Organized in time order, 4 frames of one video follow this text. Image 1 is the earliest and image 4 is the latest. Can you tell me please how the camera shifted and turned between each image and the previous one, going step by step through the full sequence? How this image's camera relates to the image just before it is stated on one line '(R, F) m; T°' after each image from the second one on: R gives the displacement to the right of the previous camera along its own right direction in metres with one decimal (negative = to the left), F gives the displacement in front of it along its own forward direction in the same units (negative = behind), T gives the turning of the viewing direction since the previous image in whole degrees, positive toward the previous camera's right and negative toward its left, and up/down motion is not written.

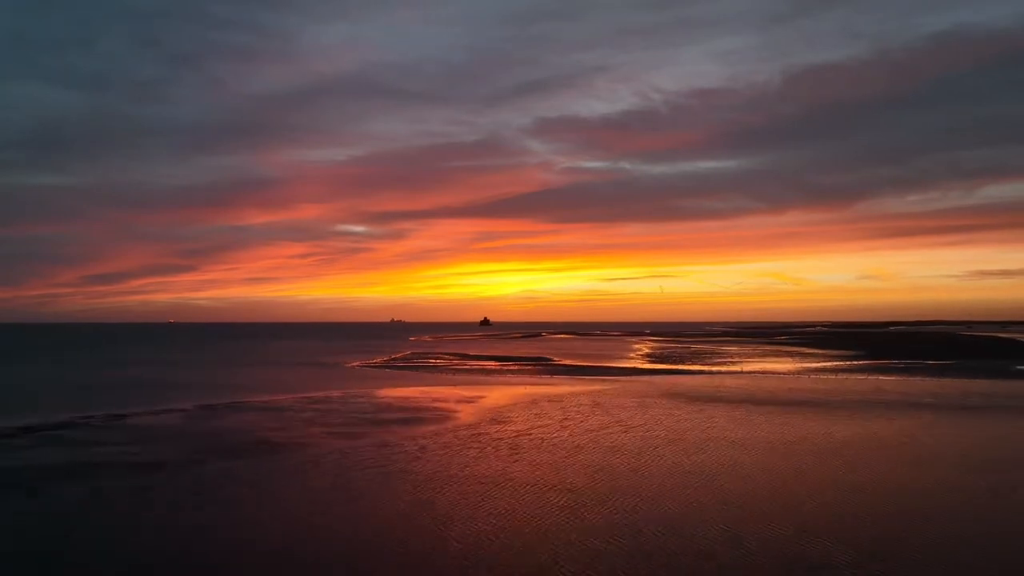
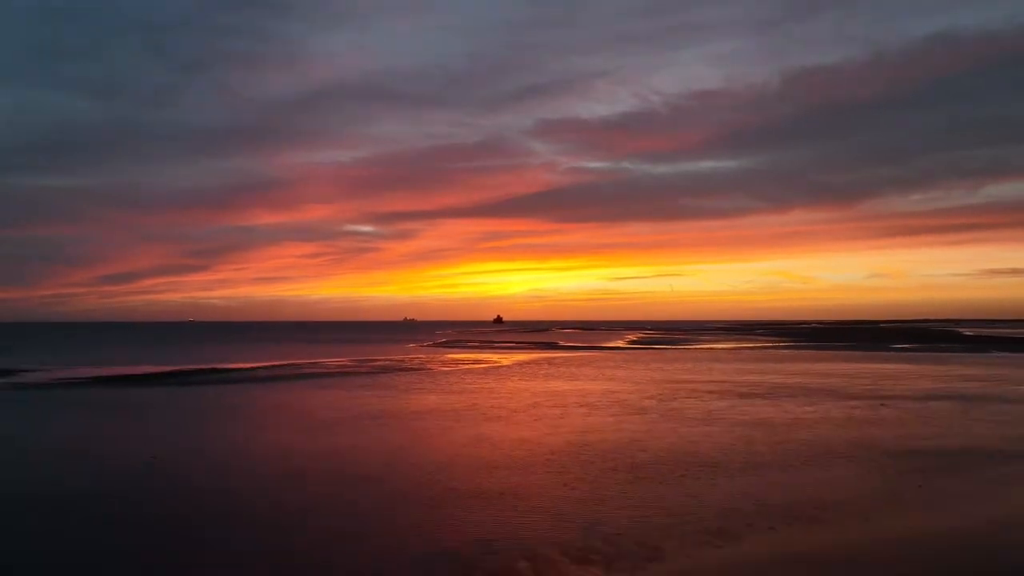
(-0.5, -4.1) m; 0°
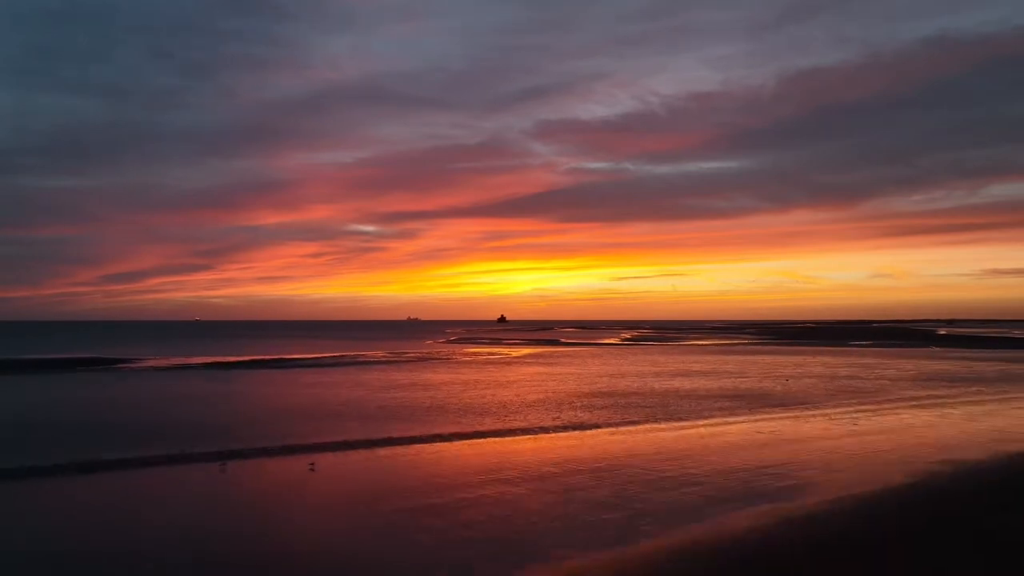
(-0.1, -2.3) m; 0°
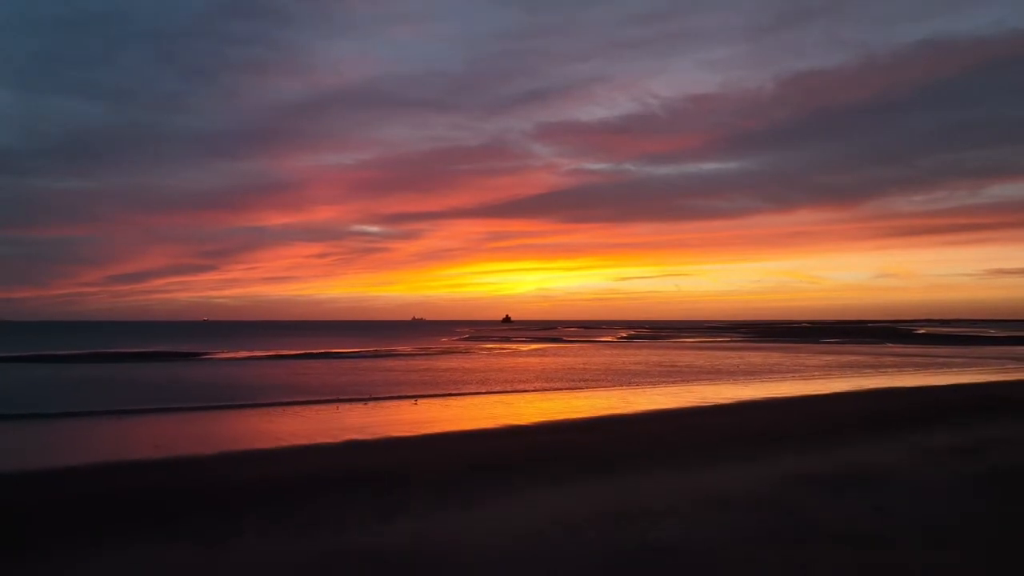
(-0.2, -2.1) m; 0°
